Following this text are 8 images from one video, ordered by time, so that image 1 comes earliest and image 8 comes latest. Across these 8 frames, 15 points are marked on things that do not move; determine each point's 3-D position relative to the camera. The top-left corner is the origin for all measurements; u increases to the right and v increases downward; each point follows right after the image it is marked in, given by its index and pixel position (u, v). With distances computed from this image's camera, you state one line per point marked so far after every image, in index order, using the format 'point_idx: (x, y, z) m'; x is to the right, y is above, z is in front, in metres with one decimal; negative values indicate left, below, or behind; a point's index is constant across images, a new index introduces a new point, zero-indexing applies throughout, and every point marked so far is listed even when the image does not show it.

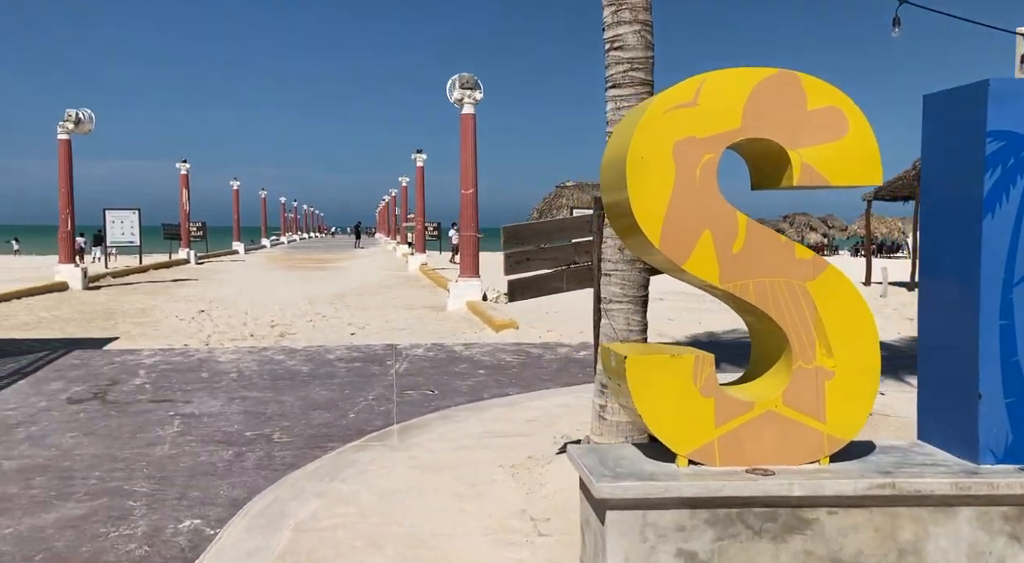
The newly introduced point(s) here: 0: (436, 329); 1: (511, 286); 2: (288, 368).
0: (-1.0, -0.6, +9.2) m
1: (0.0, 0.0, +3.5) m
2: (-2.0, -0.8, +6.5) m
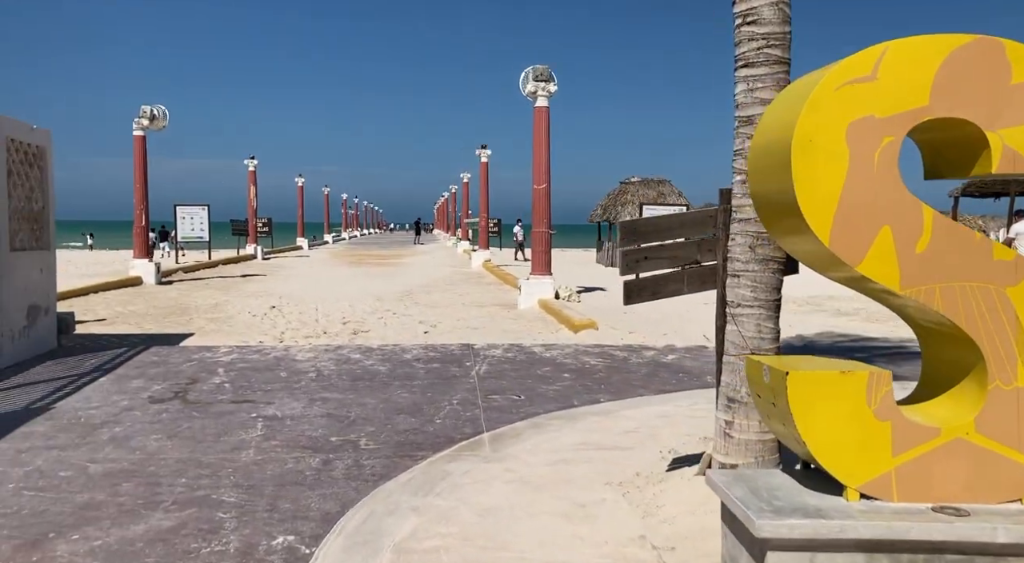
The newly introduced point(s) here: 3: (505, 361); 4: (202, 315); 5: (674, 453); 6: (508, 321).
0: (0.0, -0.6, +9.0) m
1: (+0.5, 0.0, +3.2) m
2: (-1.3, -0.8, +6.3) m
3: (-0.1, -0.7, +6.6) m
4: (-4.6, -0.5, +10.6) m
5: (+0.9, -1.0, +4.0) m
6: (0.0, -0.6, +9.6) m
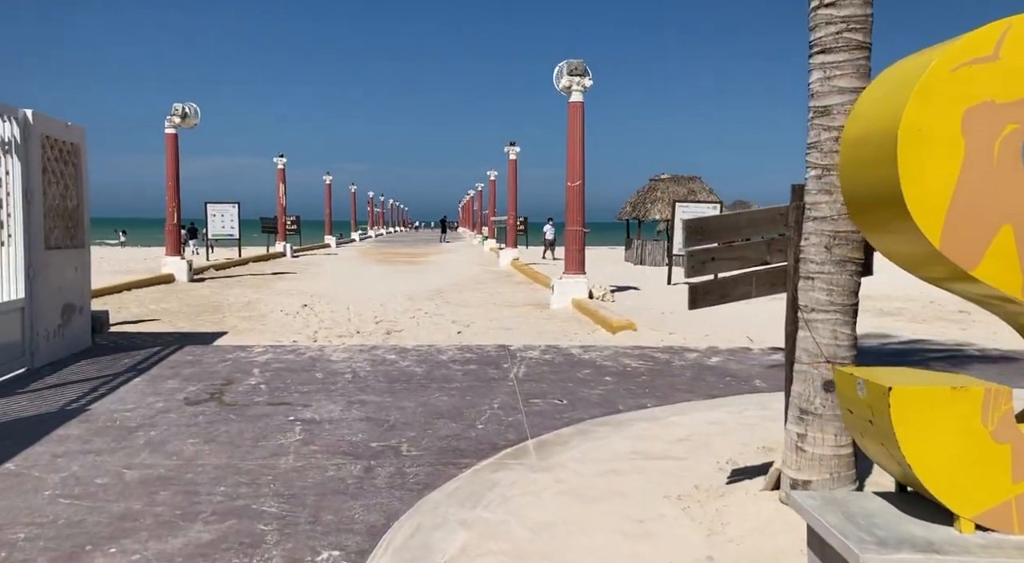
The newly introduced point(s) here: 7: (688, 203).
0: (+0.4, -0.6, +8.8) m
1: (+0.8, 0.0, +3.0) m
2: (-1.0, -0.8, +6.2) m
3: (+0.3, -0.7, +6.4) m
4: (-4.1, -0.5, +10.6) m
5: (+1.2, -1.0, +3.8) m
6: (+0.4, -0.6, +9.4) m
7: (+4.0, +1.8, +16.1) m
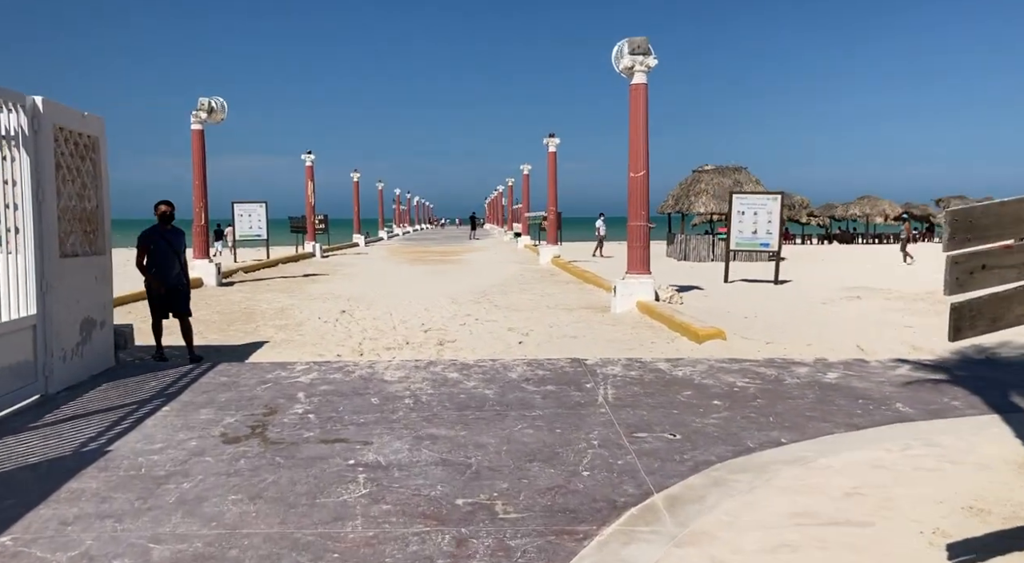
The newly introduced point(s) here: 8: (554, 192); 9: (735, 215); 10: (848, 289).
0: (+1.1, -0.6, +7.8) m
1: (+1.3, -0.1, +2.1) m
2: (-0.3, -0.8, +5.3) m
3: (+0.9, -0.8, +5.5) m
4: (-3.3, -0.6, +9.8) m
5: (+1.7, -1.0, +2.9) m
6: (+1.1, -0.6, +8.5) m
7: (+4.9, +1.9, +15.1) m
8: (+1.1, +2.4, +19.6) m
9: (+4.7, +1.4, +15.1) m
10: (+5.6, -0.2, +12.0) m
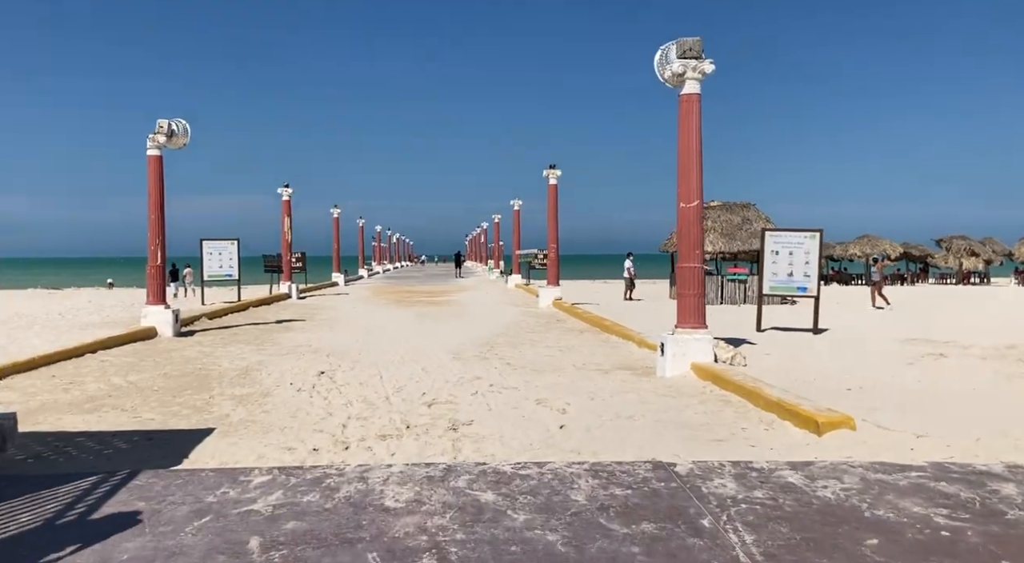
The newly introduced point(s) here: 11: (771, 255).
0: (+1.4, -1.2, +5.9) m
1: (+1.8, -0.3, +0.2) m
2: (+0.1, -1.2, +3.3) m
3: (+1.3, -1.2, +3.6) m
4: (-3.1, -1.2, +7.8) m
5: (+2.2, -1.3, +1.0) m
6: (+1.4, -1.1, +6.6) m
7: (+5.0, +1.0, +13.4) m
8: (+1.0, +1.3, +17.8) m
9: (+4.8, +0.5, +13.4) m
10: (+5.8, -0.9, +10.2) m
11: (+4.8, +0.5, +13.4) m
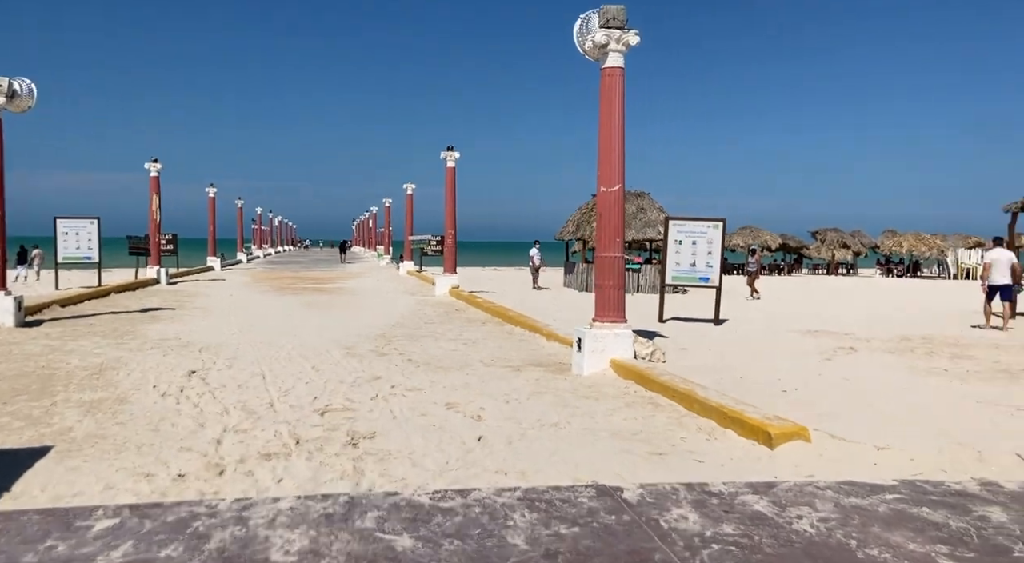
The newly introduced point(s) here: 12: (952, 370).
0: (+0.8, -1.1, +5.3) m
1: (+2.0, -0.4, -0.3) m
2: (-0.2, -1.2, +2.5) m
3: (+1.0, -1.2, +3.0) m
4: (-4.0, -1.0, +6.4) m
5: (+2.3, -1.3, +0.5) m
6: (+0.7, -1.1, +5.9) m
7: (+3.2, +1.1, +13.2) m
8: (-1.4, +1.6, +16.9) m
9: (+3.0, +0.7, +13.2) m
10: (+4.4, -0.8, +10.2) m
11: (+3.0, +0.7, +13.2) m
12: (+4.5, -0.9, +7.3) m
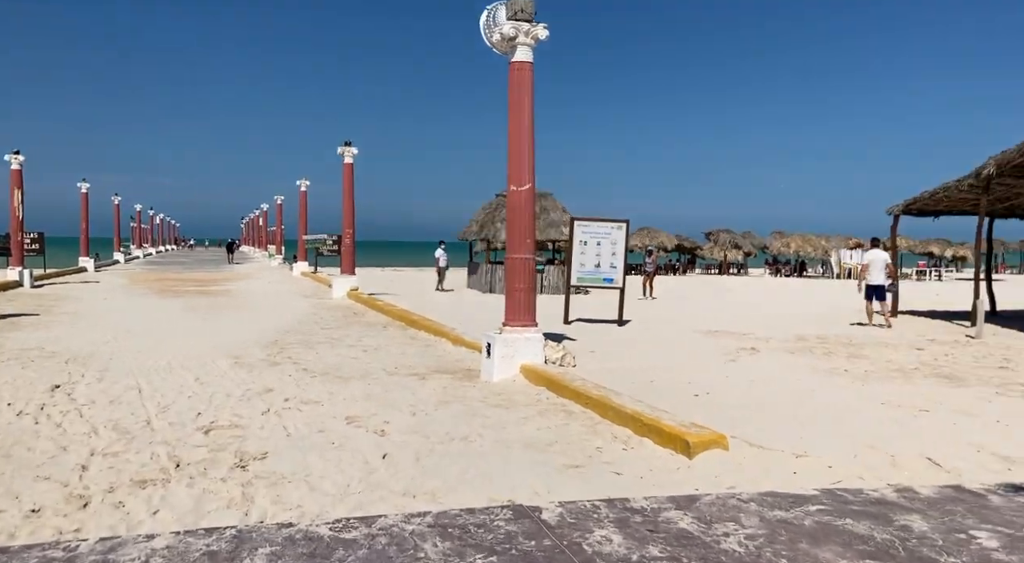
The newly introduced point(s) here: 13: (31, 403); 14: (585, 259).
0: (+0.1, -1.1, +5.1) m
1: (+2.1, -0.4, -0.4) m
2: (-0.4, -1.2, +2.2) m
3: (+0.7, -1.2, +2.8) m
4: (-4.7, -1.1, +5.5) m
5: (+2.3, -1.4, +0.5) m
6: (-0.1, -1.1, +5.7) m
7: (+1.4, +1.1, +13.2) m
8: (-3.6, +1.6, +16.3) m
9: (+1.2, +0.7, +13.2) m
10: (+3.1, -0.8, +10.4) m
11: (+1.3, +0.7, +13.2) m
12: (+3.6, -0.9, +7.5) m
13: (-4.1, -1.0, +6.1) m
14: (+1.4, +0.4, +13.2) m
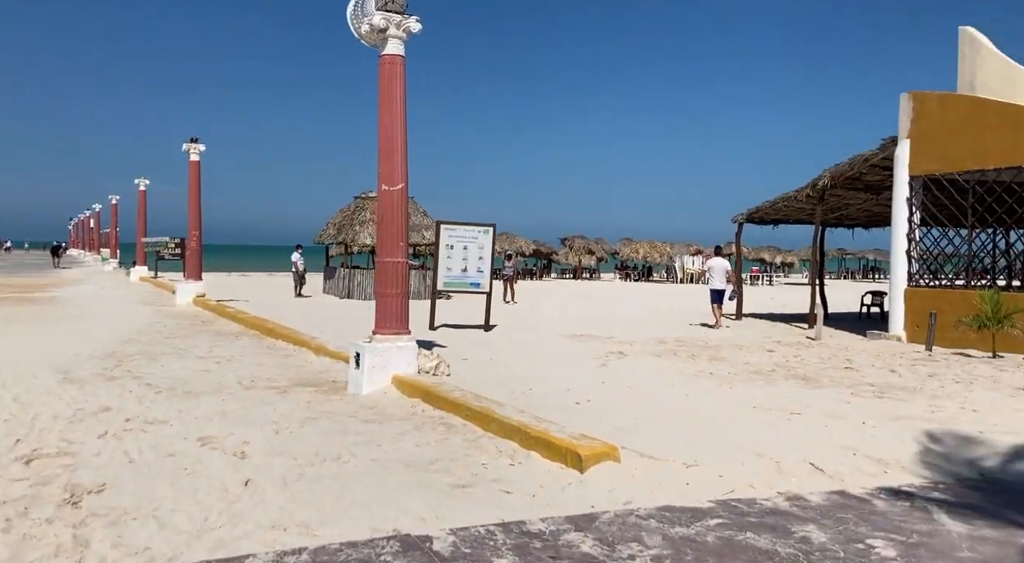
0: (-0.7, -1.2, +4.7) m
1: (+2.3, -0.4, -0.2) m
2: (-0.6, -1.3, +1.8) m
3: (+0.3, -1.2, +2.6) m
4: (-5.5, -1.1, +4.2) m
5: (+2.3, -1.4, +0.7) m
6: (-1.0, -1.2, +5.3) m
7: (-1.0, +1.0, +12.9) m
8: (-6.5, +1.5, +15.0) m
9: (-1.2, +0.6, +12.9) m
10: (+1.2, -0.9, +10.6) m
11: (-1.1, +0.6, +12.9) m
12: (+2.2, -1.0, +7.8) m
13: (-5.0, -1.1, +4.8) m
14: (-1.0, +0.3, +12.9) m
